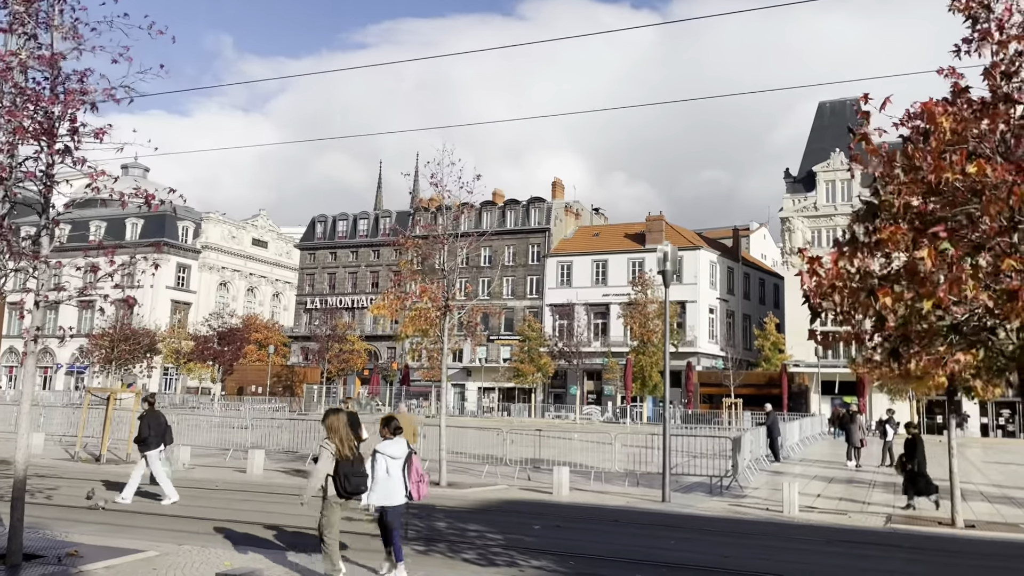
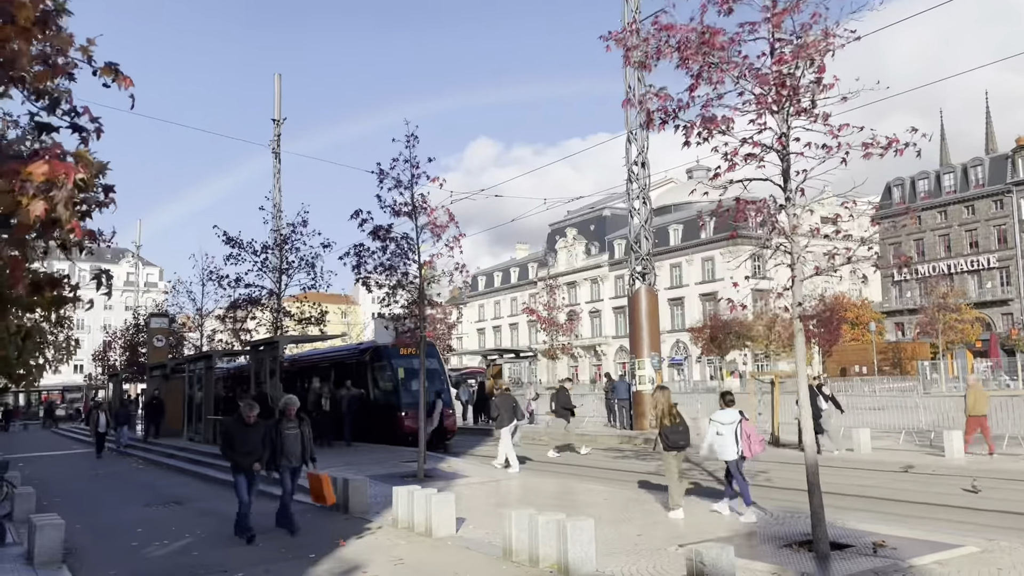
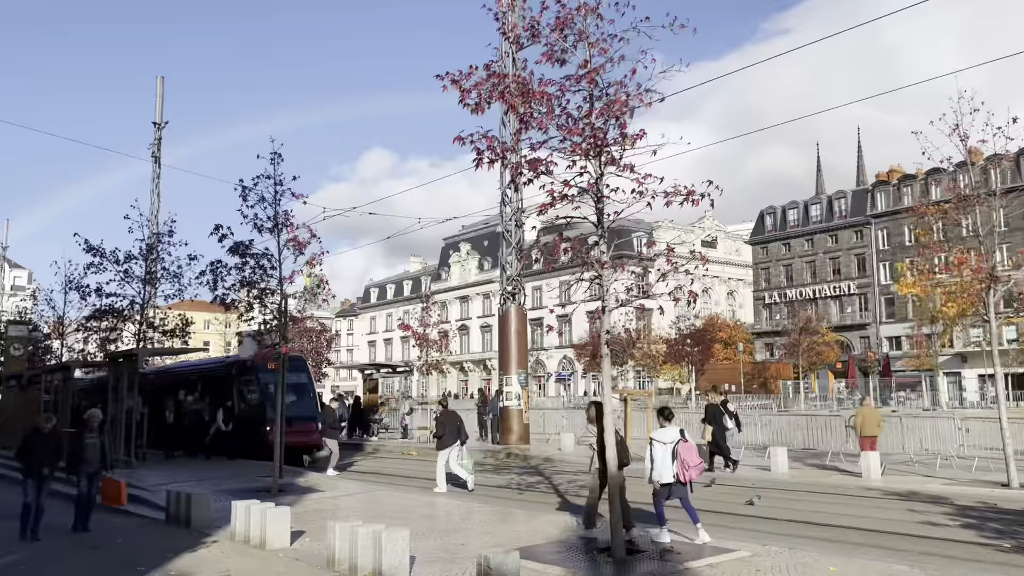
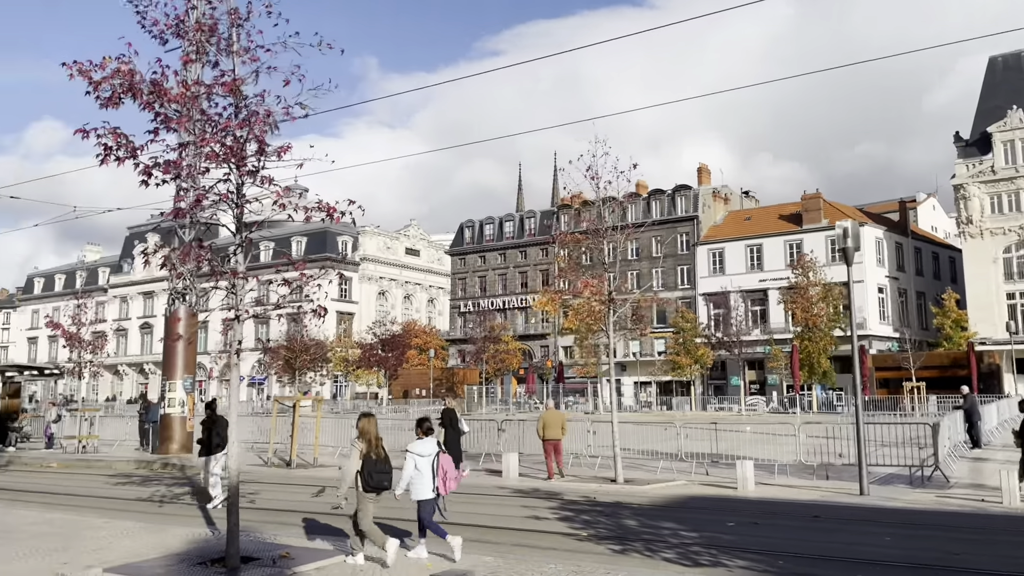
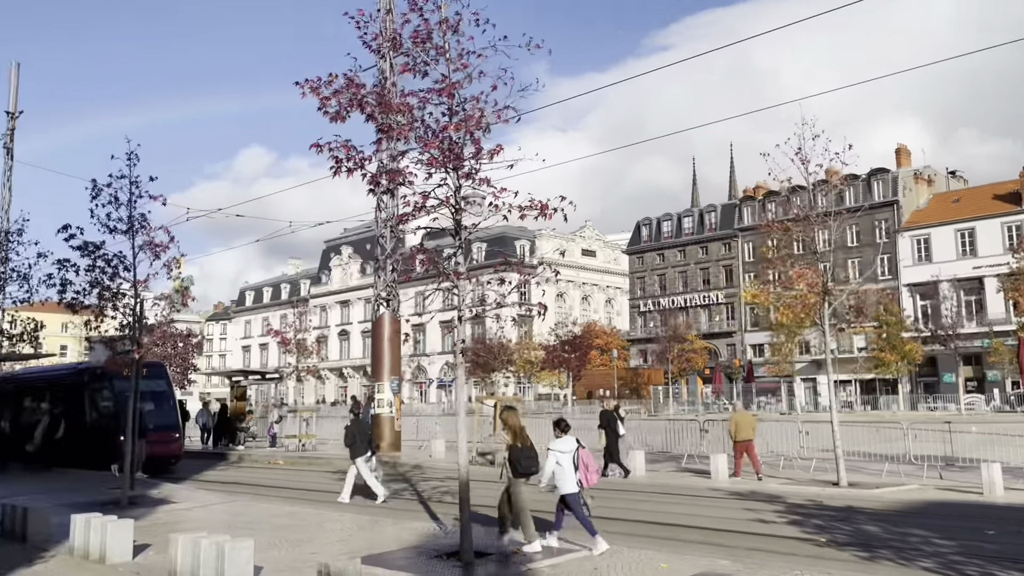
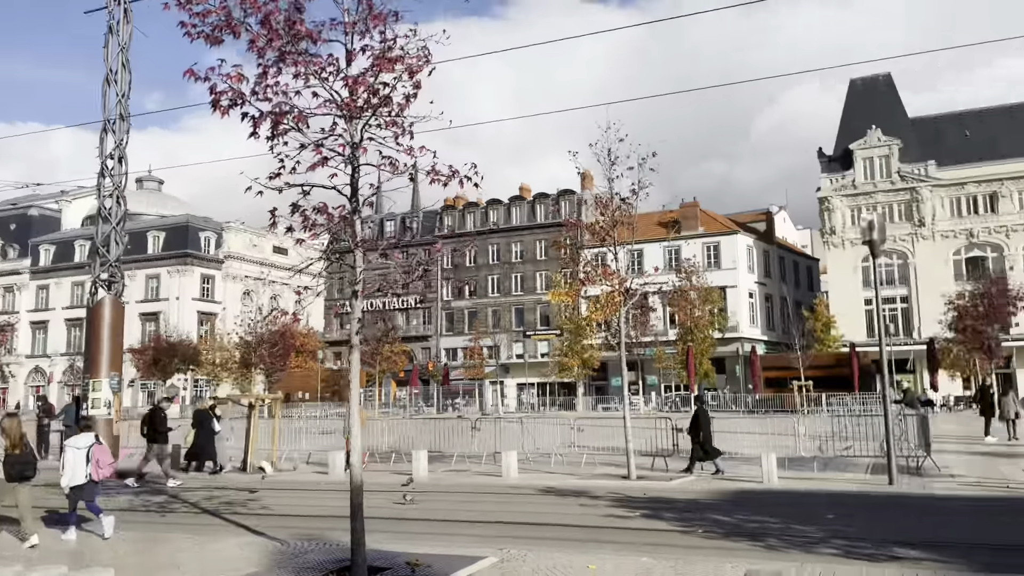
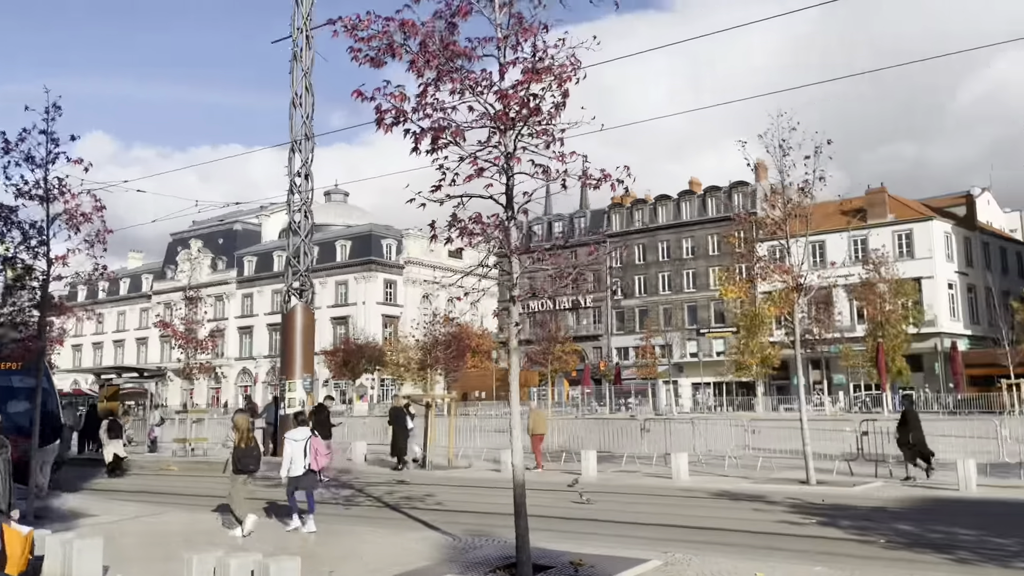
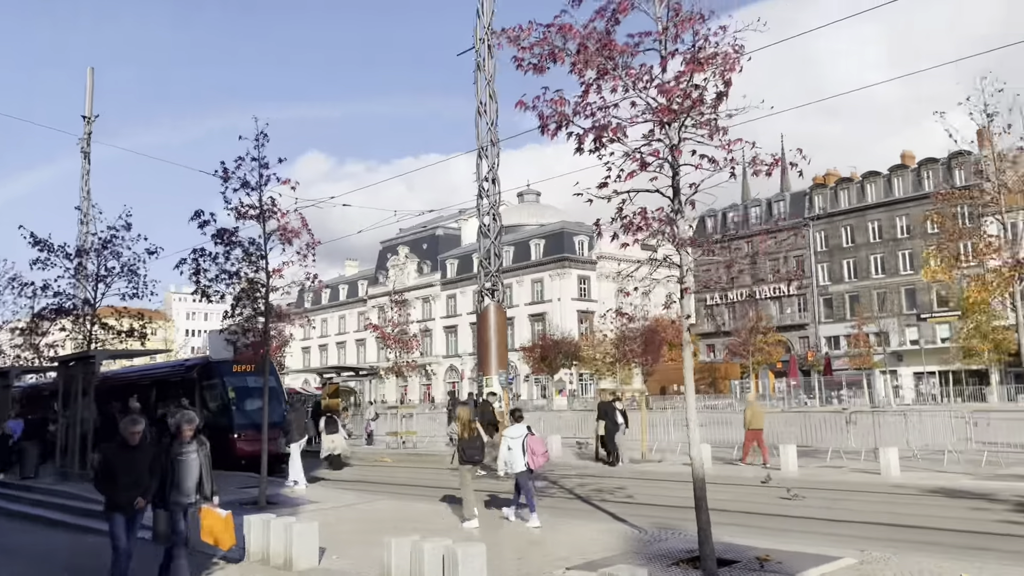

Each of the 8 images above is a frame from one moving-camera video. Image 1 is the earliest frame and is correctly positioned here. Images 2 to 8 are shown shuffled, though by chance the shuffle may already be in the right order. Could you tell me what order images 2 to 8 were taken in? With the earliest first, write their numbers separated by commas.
4, 5, 3, 2, 8, 7, 6
